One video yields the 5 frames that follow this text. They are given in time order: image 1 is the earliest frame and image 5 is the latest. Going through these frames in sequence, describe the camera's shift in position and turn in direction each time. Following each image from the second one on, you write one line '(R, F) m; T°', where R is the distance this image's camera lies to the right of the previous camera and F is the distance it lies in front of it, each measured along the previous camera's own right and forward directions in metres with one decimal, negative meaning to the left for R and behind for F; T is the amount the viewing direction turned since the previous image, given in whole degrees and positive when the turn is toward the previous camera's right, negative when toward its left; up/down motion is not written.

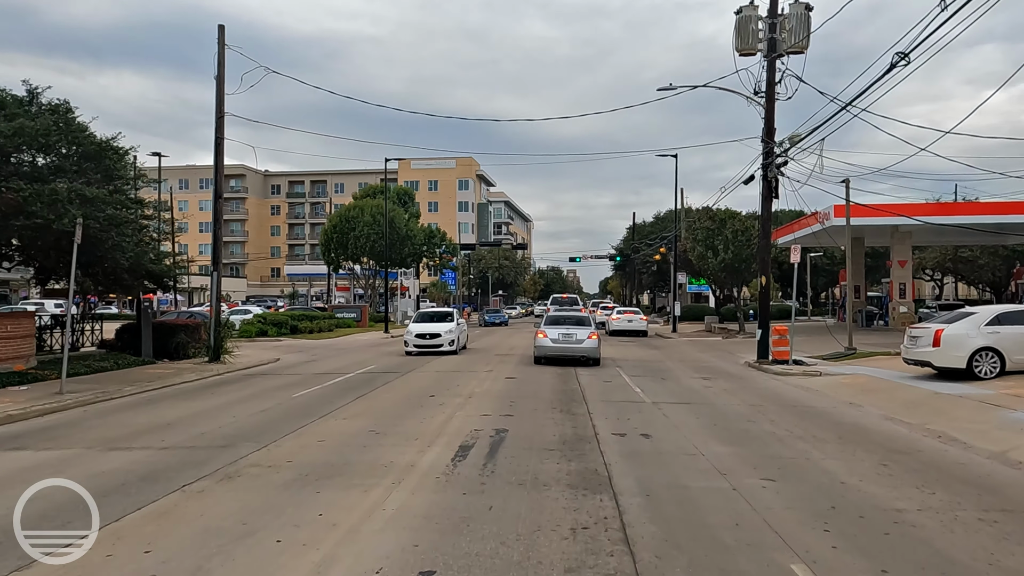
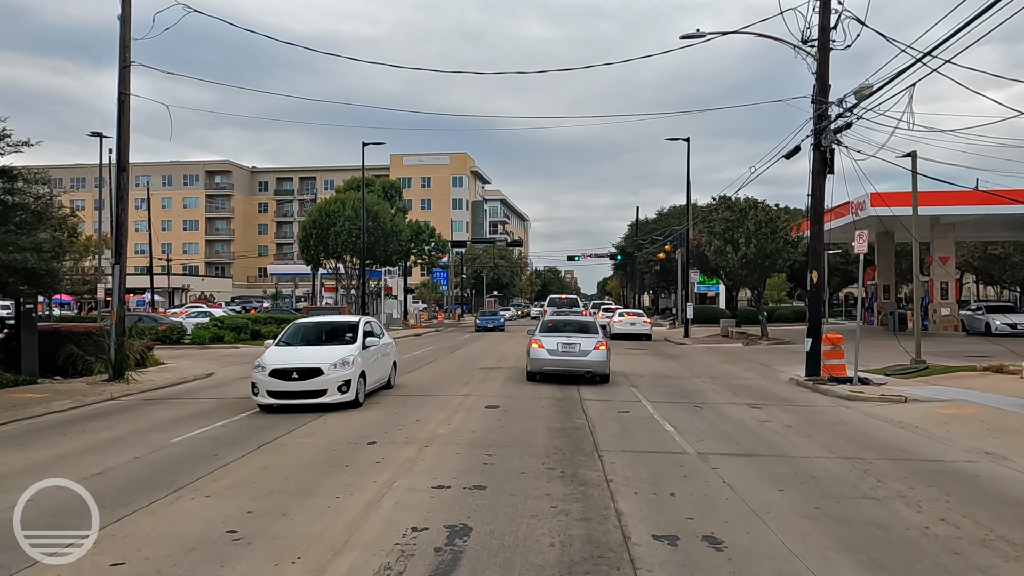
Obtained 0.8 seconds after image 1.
(+0.3, +4.7) m; 0°
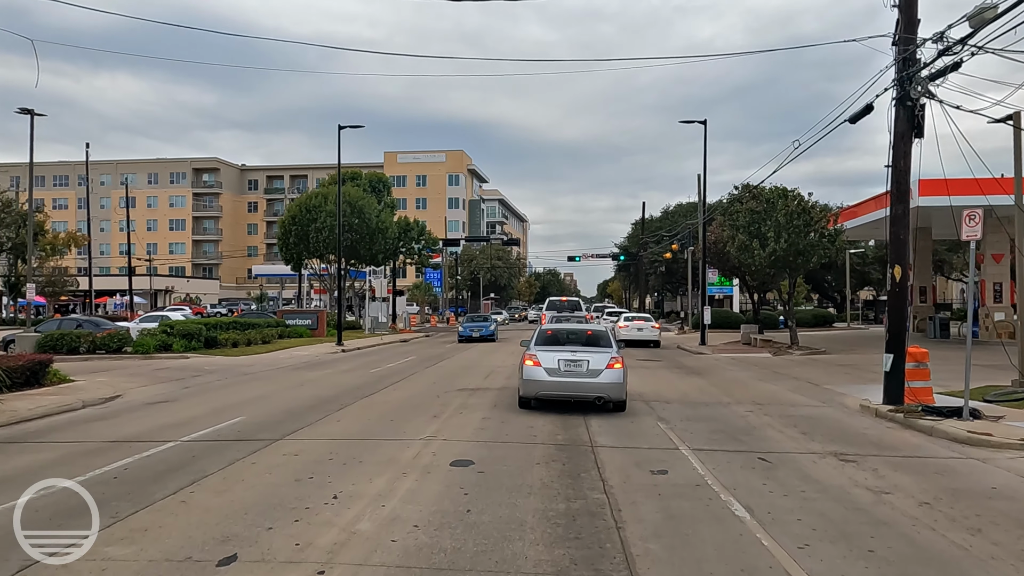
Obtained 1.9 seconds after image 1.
(+0.2, +4.4) m; 0°
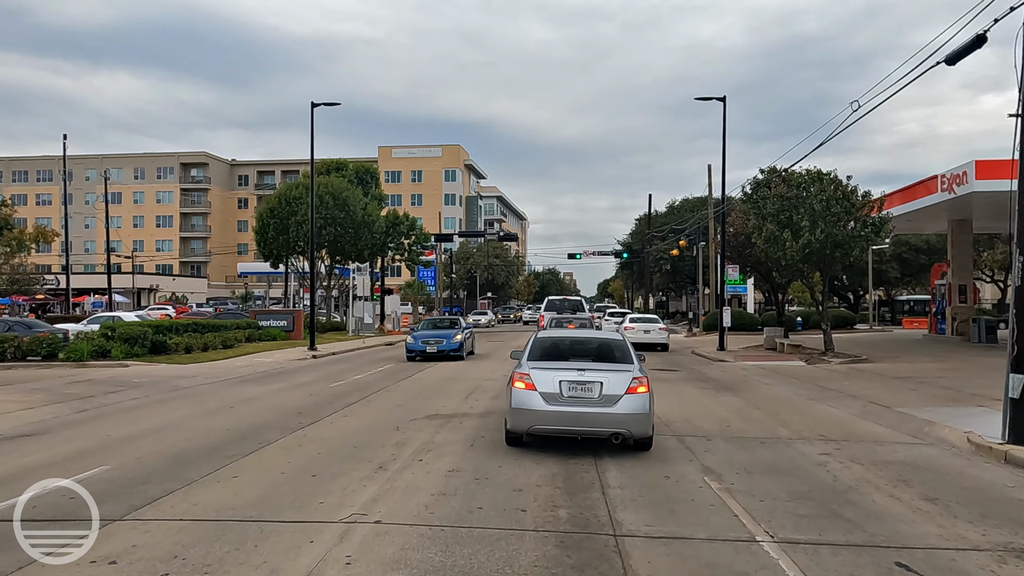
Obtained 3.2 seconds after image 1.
(+0.2, +3.9) m; 0°
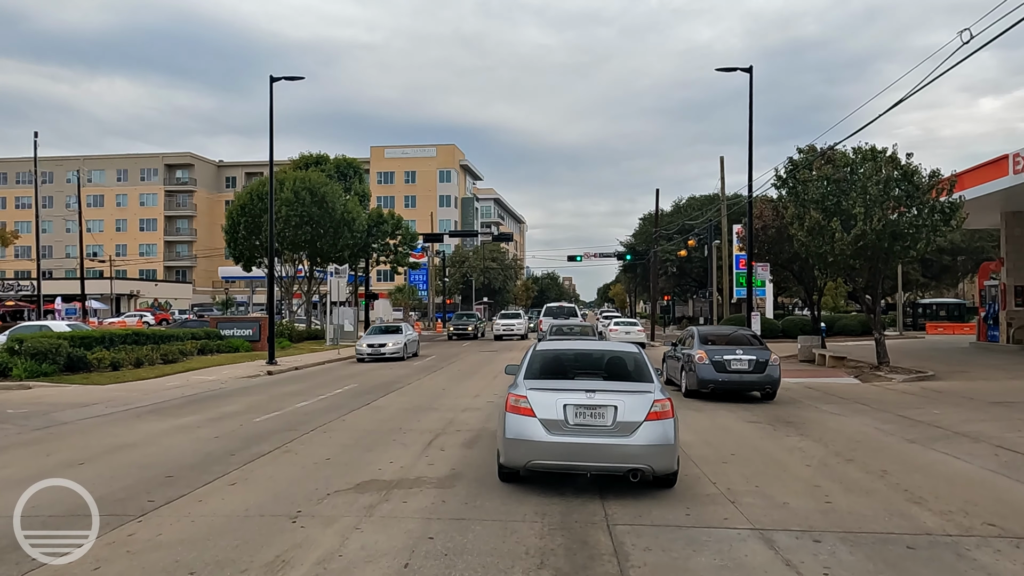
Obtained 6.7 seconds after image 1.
(+0.2, +4.4) m; 0°
